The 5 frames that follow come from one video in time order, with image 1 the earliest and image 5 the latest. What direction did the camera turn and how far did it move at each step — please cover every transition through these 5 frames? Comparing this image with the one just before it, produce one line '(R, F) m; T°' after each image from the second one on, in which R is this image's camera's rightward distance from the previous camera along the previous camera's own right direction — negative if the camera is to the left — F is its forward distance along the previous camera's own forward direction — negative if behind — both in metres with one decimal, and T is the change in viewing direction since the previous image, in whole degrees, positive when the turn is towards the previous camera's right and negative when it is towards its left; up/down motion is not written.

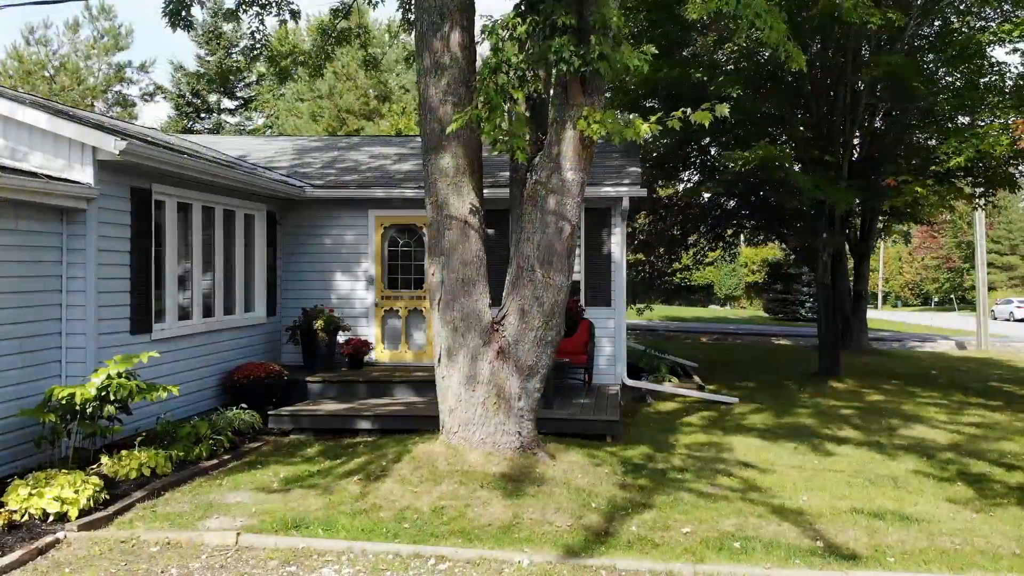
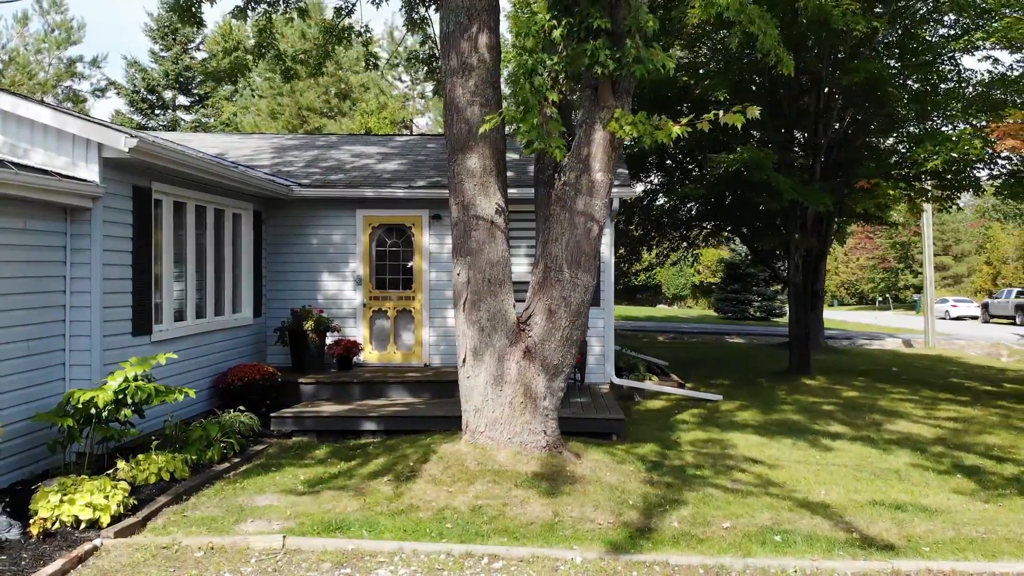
(-0.5, 0.0) m; +3°
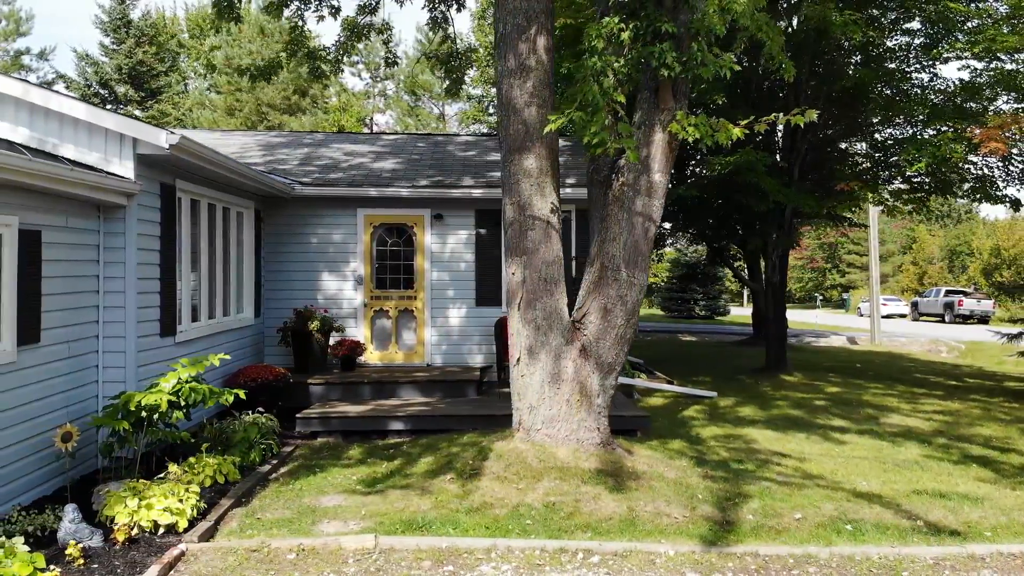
(-0.7, 0.0) m; +3°
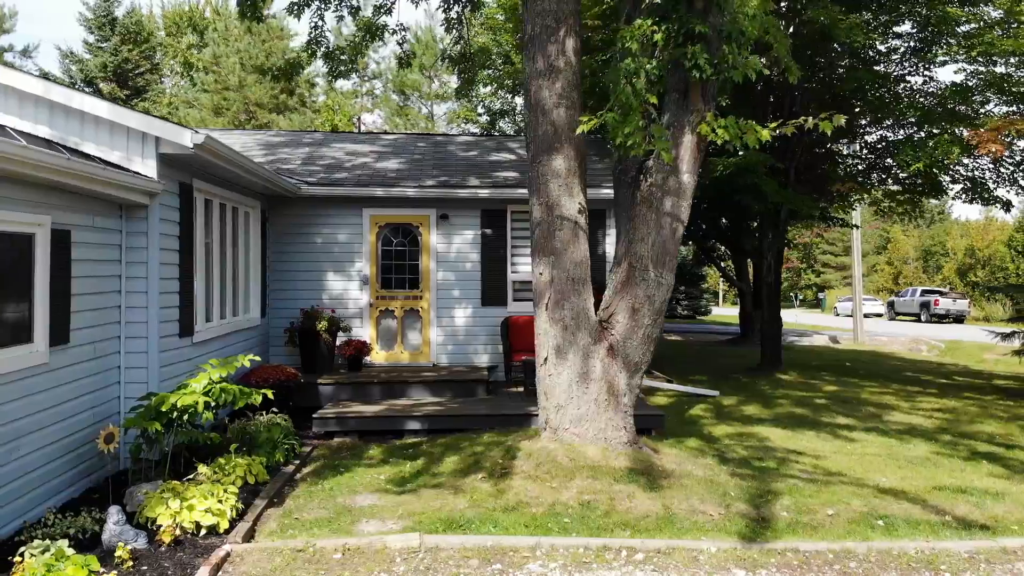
(-0.3, 0.0) m; +1°
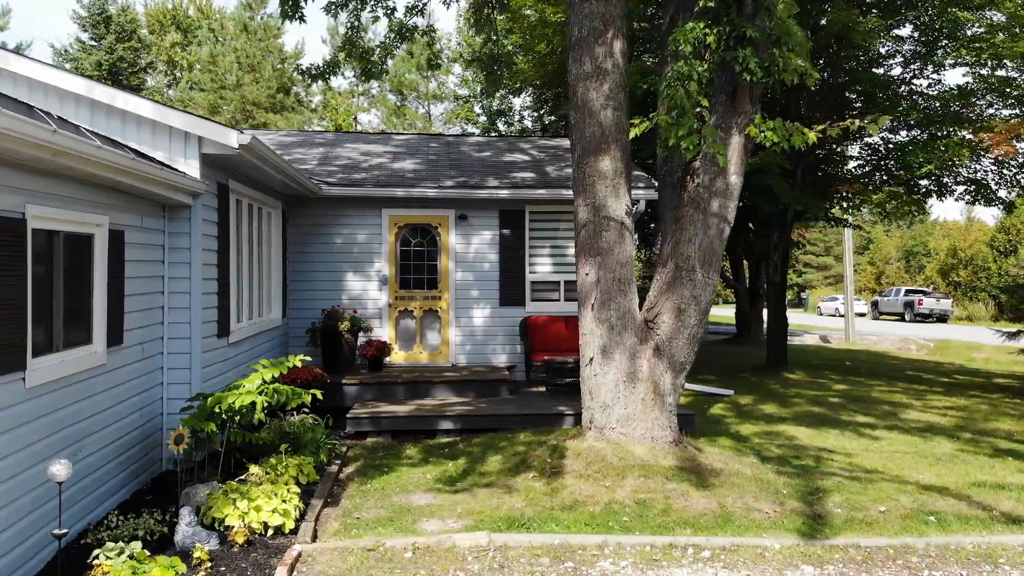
(-0.4, 0.0) m; +1°
